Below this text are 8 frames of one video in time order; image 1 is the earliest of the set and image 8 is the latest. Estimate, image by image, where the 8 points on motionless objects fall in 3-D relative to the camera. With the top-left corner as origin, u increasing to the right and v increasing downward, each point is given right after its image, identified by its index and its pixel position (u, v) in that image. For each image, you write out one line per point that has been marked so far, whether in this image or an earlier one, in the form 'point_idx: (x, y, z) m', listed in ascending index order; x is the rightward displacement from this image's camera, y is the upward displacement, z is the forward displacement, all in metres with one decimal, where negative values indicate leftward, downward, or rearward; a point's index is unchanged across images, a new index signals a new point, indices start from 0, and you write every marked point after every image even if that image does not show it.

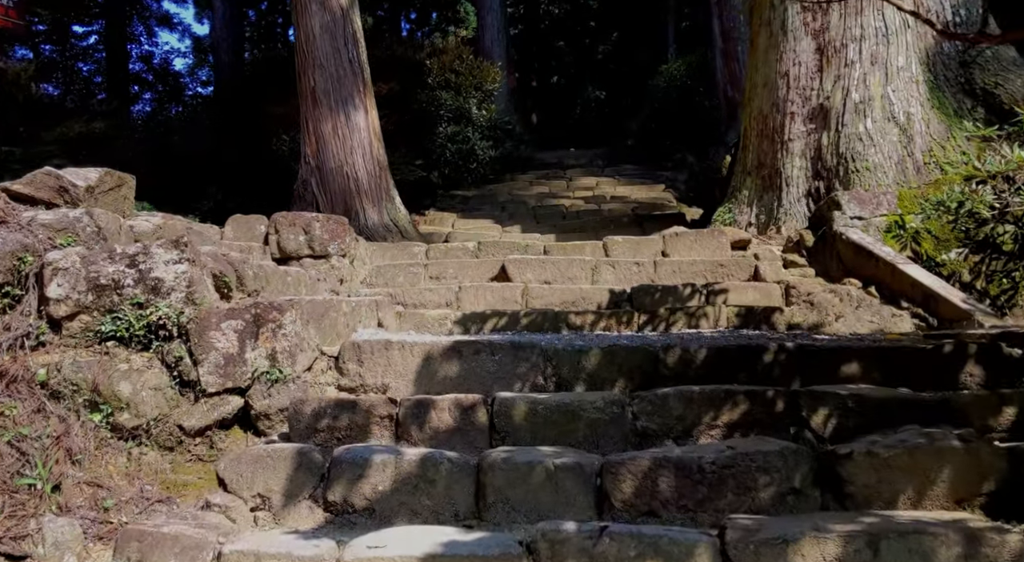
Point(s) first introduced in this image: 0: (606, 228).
0: (+1.2, +0.6, +11.7) m
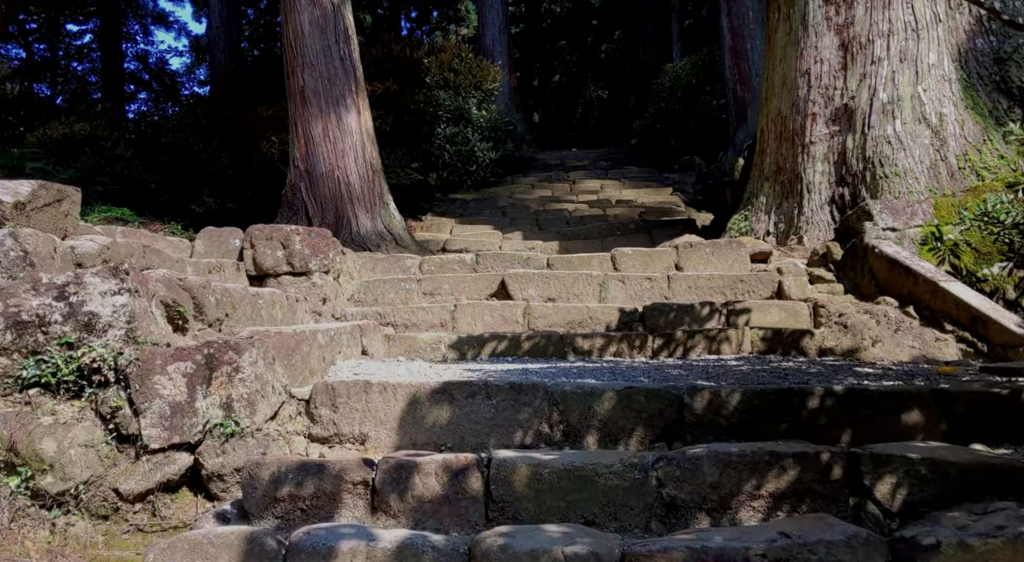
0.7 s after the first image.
0: (+1.2, +0.5, +11.1) m
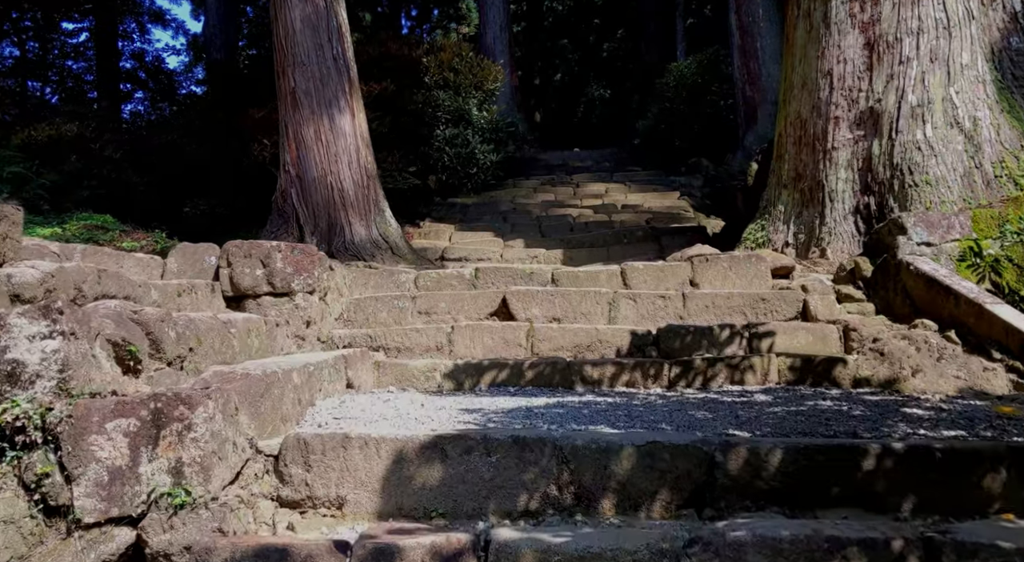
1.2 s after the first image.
0: (+1.2, +0.4, +10.6) m
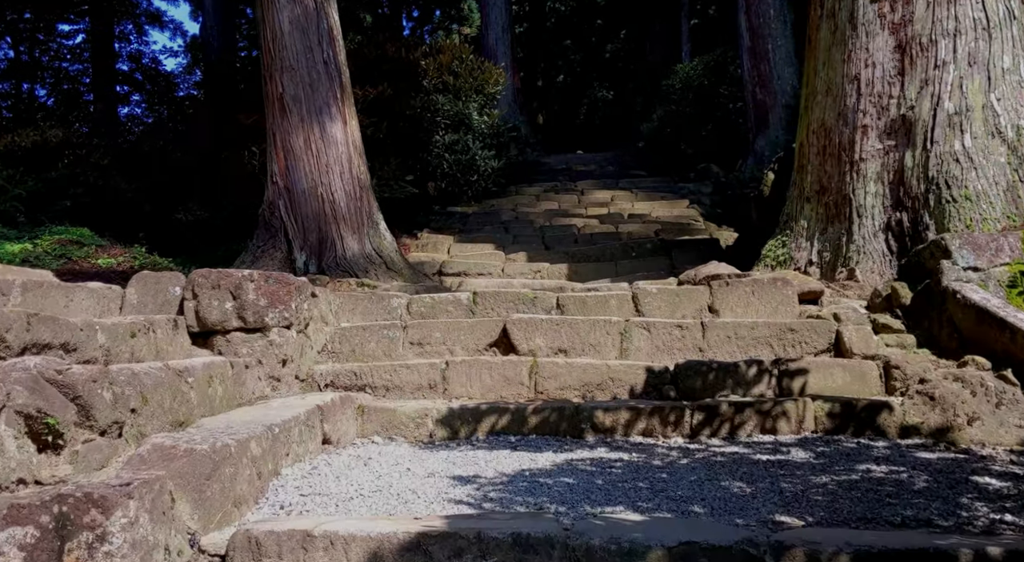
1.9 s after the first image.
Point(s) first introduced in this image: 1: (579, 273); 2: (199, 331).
0: (+1.2, +0.3, +10.0) m
1: (+0.7, +0.1, +9.7) m
2: (-1.5, -0.2, +4.5) m
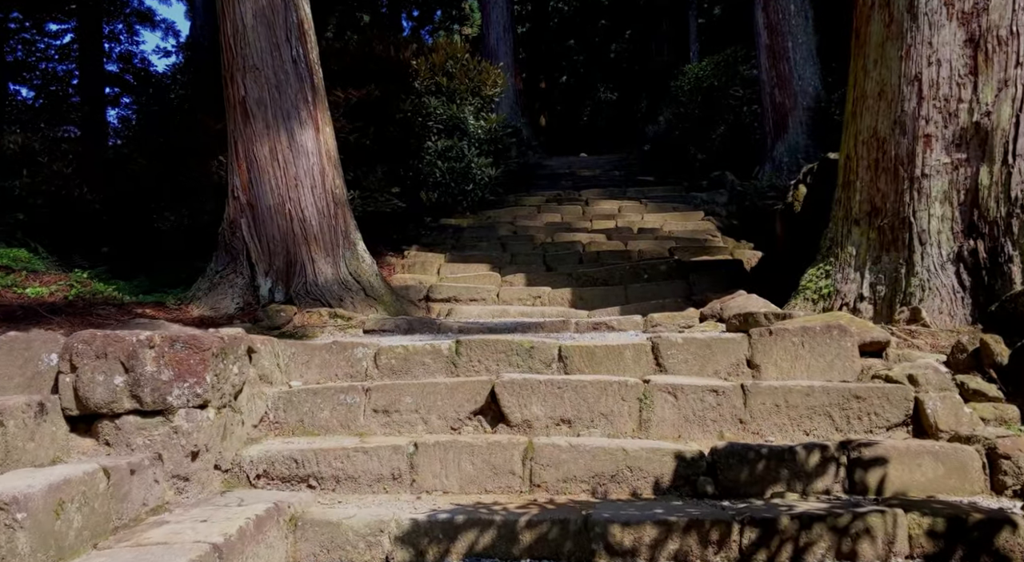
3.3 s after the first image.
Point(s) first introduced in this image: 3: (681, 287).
0: (+1.2, 0.0, +8.9) m
1: (+0.7, -0.2, +8.6) m
2: (-1.5, -0.5, +3.4) m
3: (+1.5, 0.0, +8.5) m
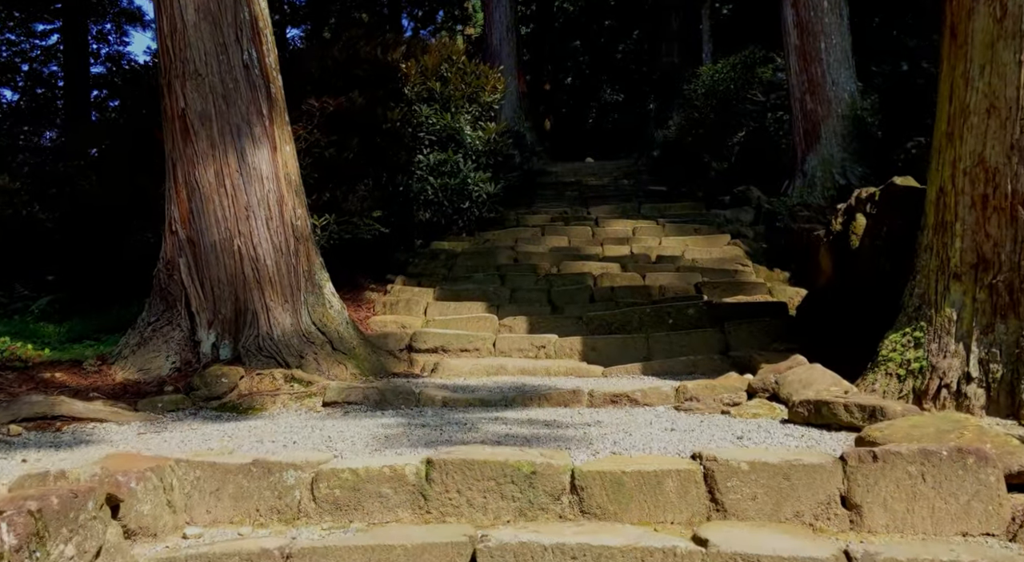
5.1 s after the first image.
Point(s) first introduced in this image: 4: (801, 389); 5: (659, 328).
0: (+1.2, -0.4, +7.4) m
1: (+0.6, -0.5, +7.1) m
2: (-1.6, -0.8, +1.9) m
3: (+1.5, -0.4, +7.0) m
4: (+1.5, -0.6, +5.0) m
5: (+1.2, -0.4, +7.5) m
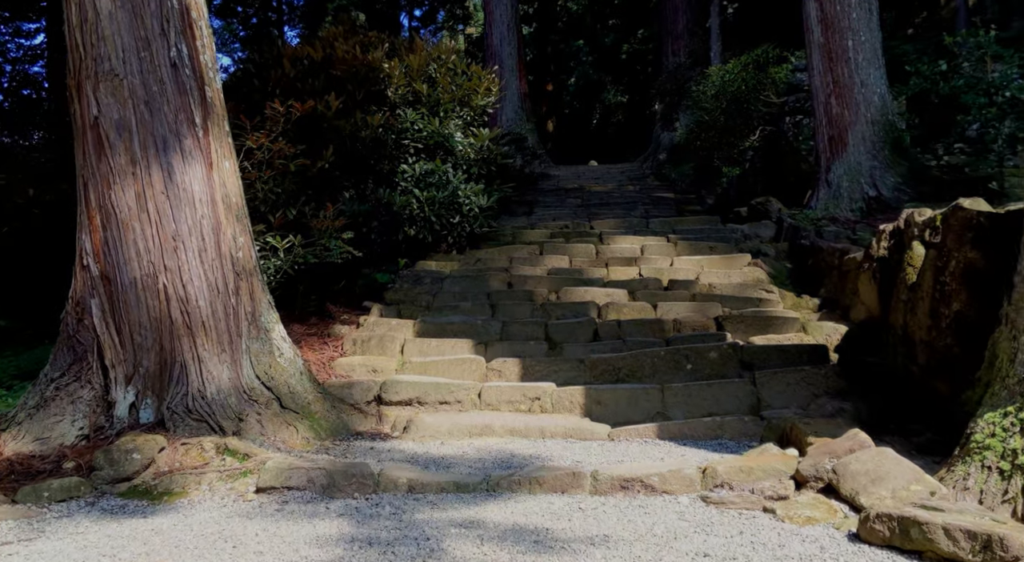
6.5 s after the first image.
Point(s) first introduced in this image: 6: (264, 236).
0: (+1.1, -0.6, +6.3) m
1: (+0.6, -0.8, +6.0) m
2: (-1.7, -1.1, +0.8) m
3: (+1.4, -0.7, +5.8) m
4: (+1.5, -0.8, +3.8) m
5: (+1.1, -0.6, +6.3) m
6: (-2.1, +0.4, +8.0) m
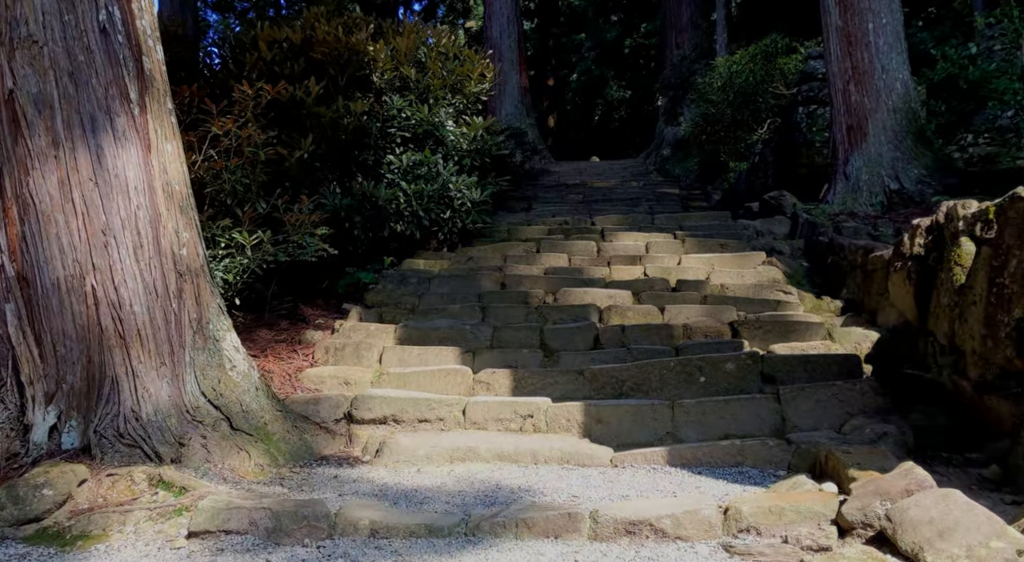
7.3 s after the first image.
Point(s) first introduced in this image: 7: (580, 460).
0: (+1.0, -0.6, +5.5) m
1: (+0.5, -0.8, +5.2) m
2: (-1.7, -1.1, 0.0) m
3: (+1.4, -0.7, +5.1) m
4: (+1.4, -0.8, +3.1) m
5: (+1.0, -0.6, +5.5) m
6: (-2.2, +0.4, +7.2) m
7: (+0.3, -0.9, +4.9) m
